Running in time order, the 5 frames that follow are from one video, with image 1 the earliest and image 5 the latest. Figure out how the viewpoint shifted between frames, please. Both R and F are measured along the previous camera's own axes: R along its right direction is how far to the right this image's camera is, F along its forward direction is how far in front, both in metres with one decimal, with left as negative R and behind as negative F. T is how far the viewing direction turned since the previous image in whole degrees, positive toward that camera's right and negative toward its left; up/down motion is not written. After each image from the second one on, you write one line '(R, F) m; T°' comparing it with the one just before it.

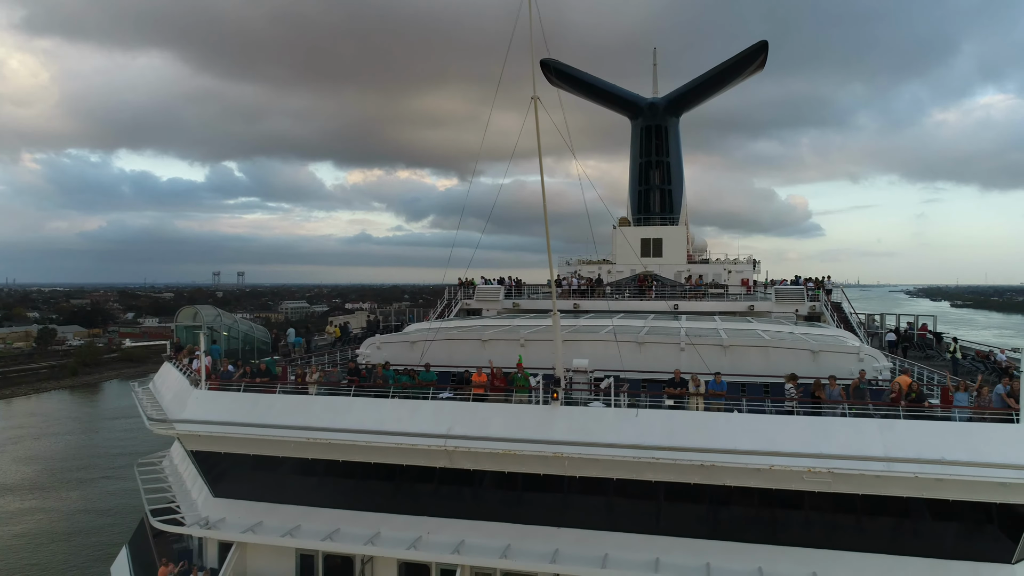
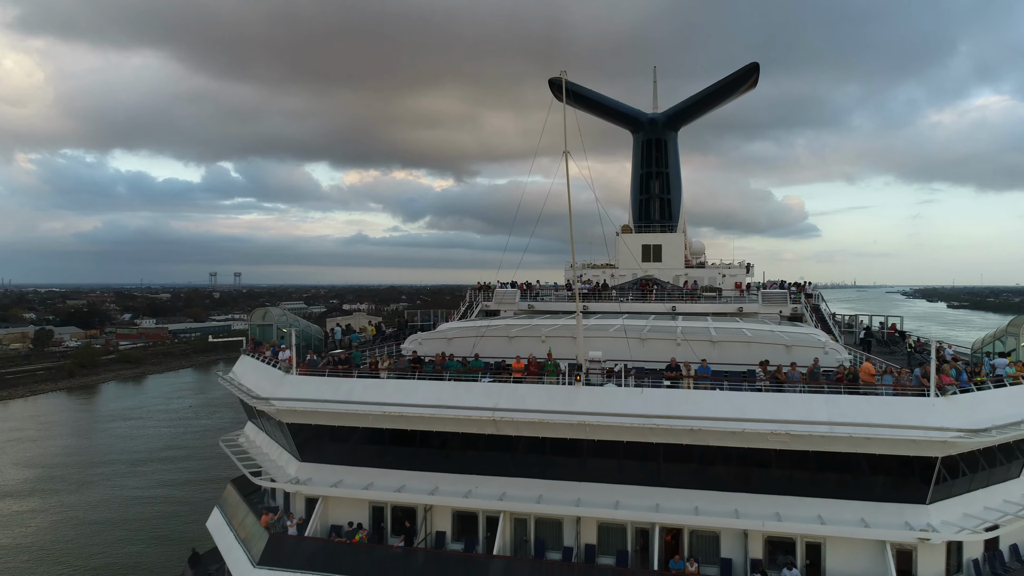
(-0.2, -0.6) m; 0°
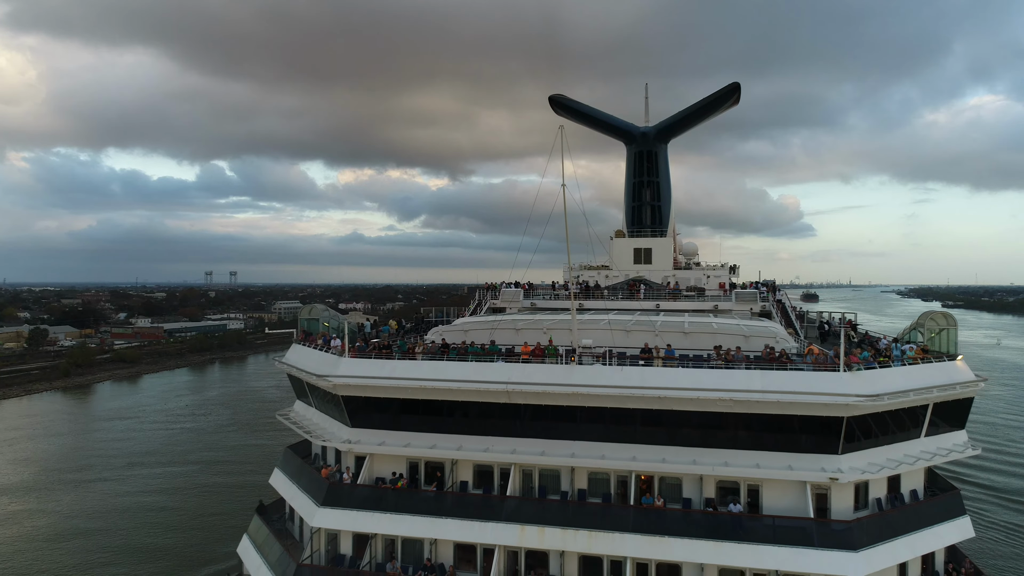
(-0.1, -0.8) m; 0°
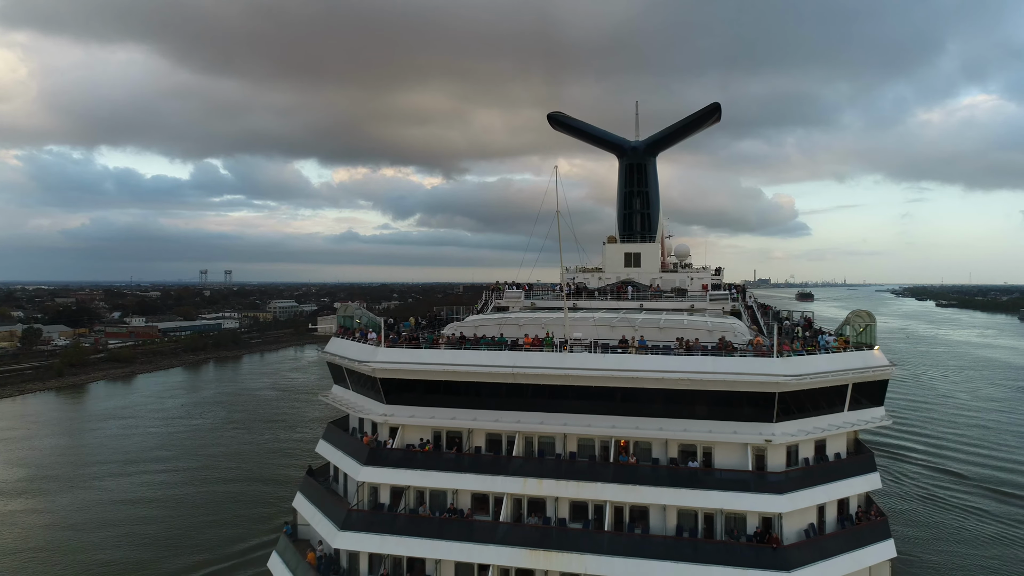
(-0.1, +0.2) m; 0°
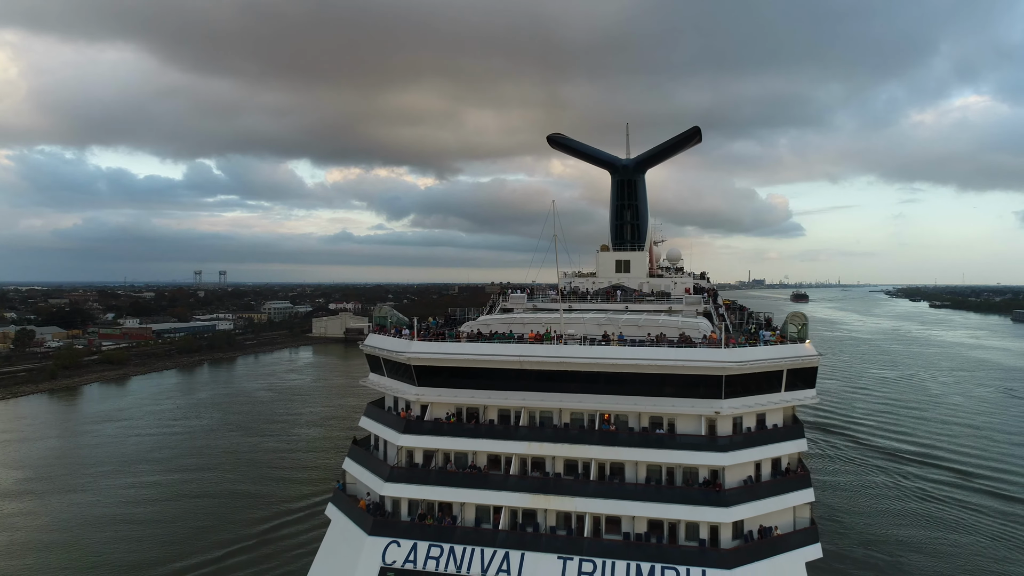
(-0.1, -0.6) m; 0°
